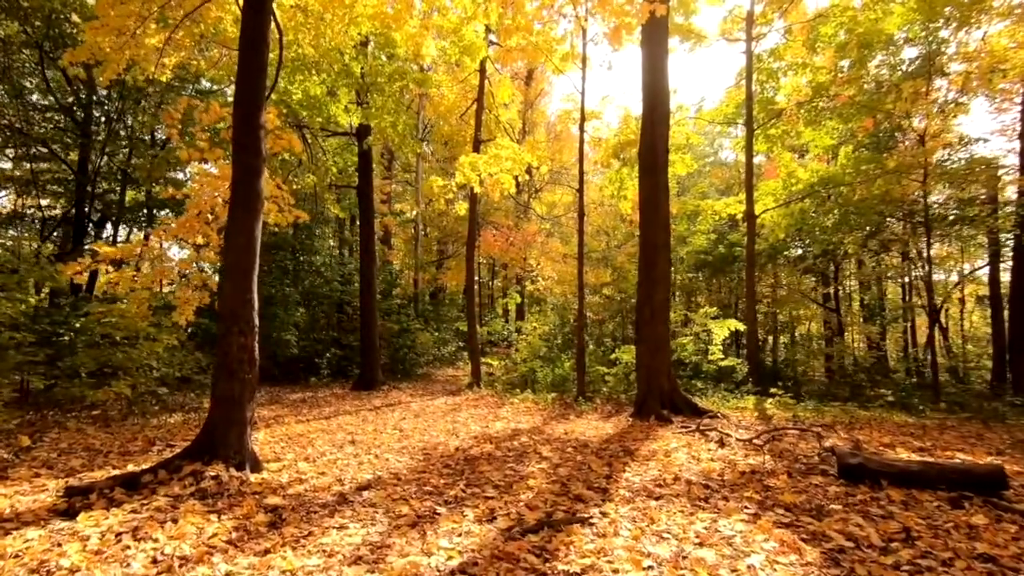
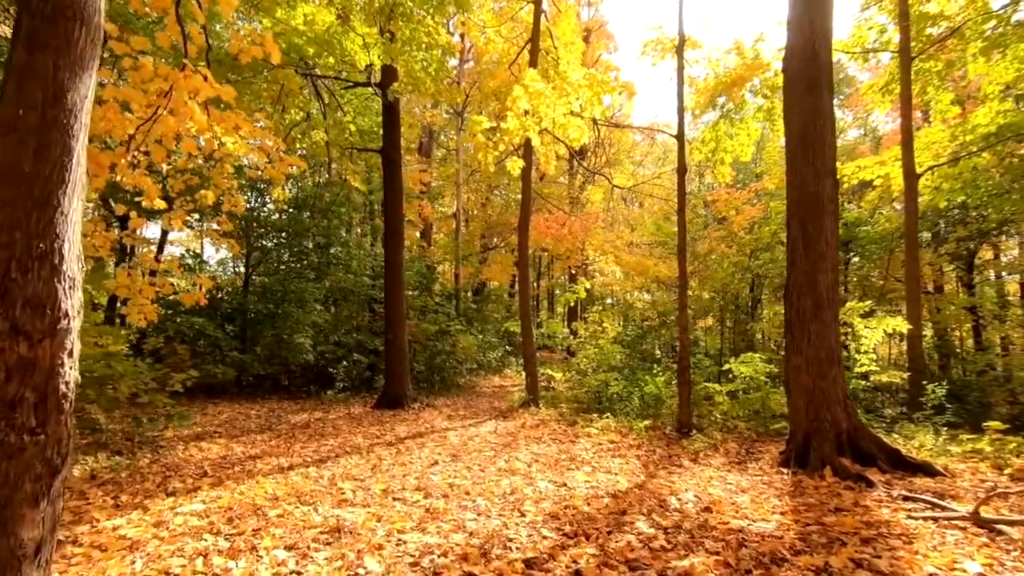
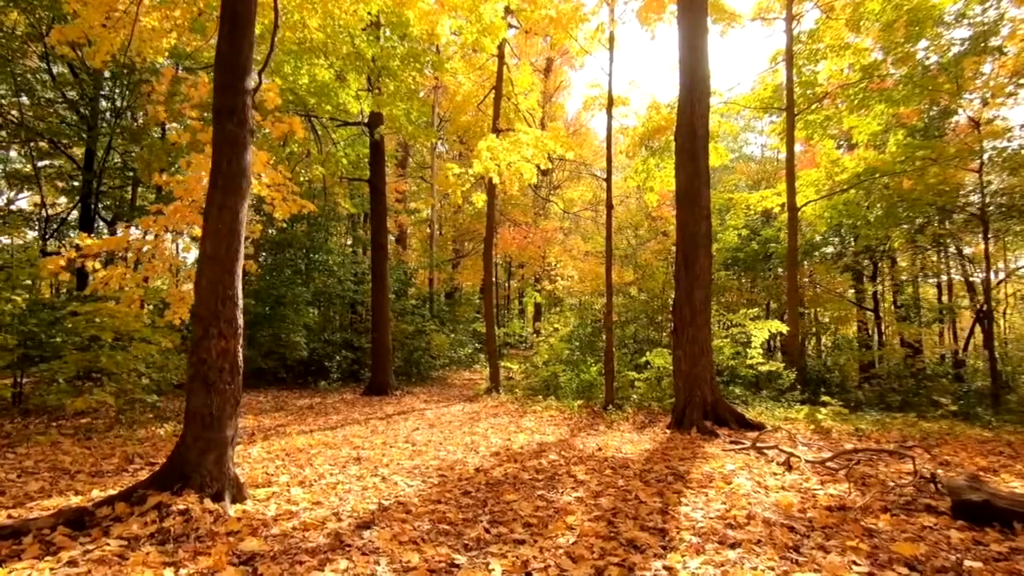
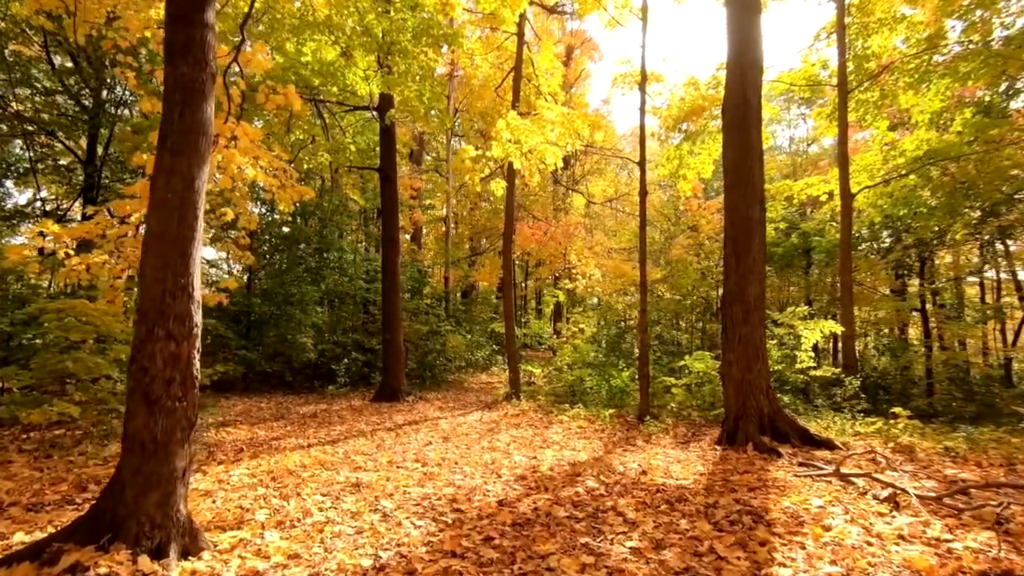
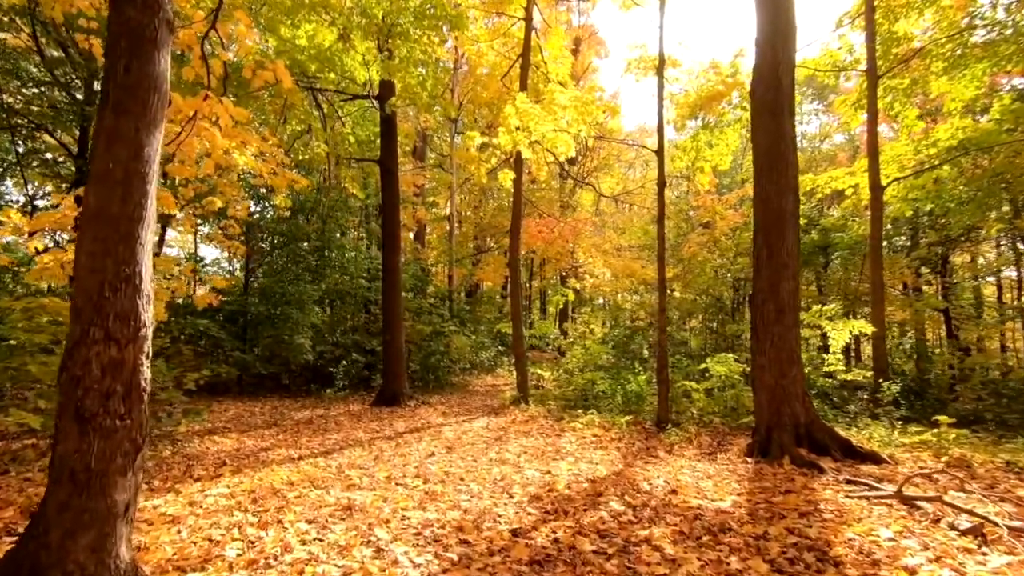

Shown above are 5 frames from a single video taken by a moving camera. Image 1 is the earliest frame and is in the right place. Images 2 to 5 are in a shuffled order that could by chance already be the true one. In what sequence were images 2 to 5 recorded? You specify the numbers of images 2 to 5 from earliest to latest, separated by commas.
3, 4, 5, 2
